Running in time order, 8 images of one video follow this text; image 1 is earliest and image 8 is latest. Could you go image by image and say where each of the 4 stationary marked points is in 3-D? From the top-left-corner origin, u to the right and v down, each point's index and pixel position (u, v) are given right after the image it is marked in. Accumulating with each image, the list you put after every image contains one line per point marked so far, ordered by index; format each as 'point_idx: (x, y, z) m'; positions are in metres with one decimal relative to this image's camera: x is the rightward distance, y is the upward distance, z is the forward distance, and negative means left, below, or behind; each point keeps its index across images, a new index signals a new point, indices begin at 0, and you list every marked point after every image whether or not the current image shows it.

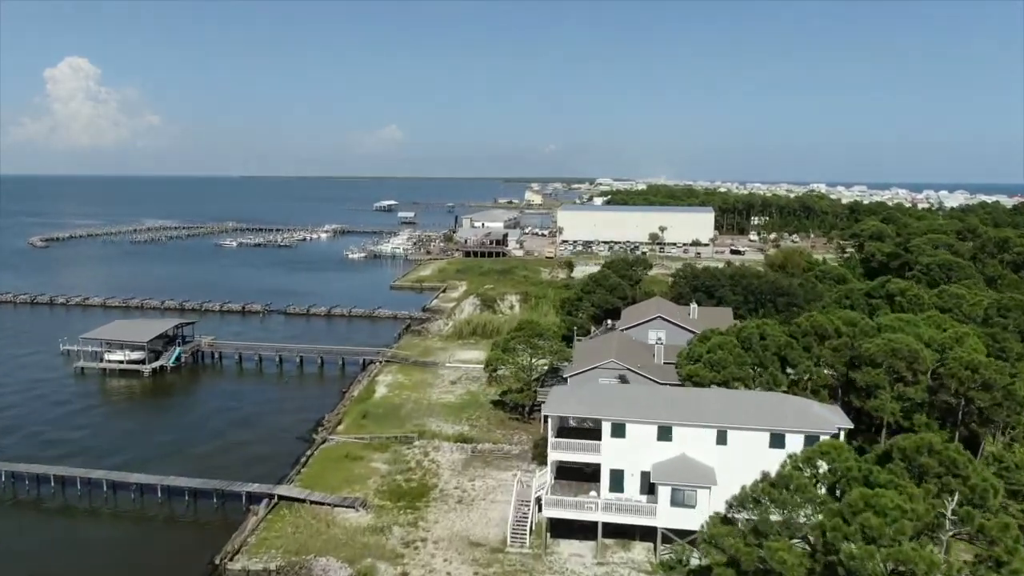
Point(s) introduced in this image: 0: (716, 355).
0: (+4.7, -1.6, +15.3) m
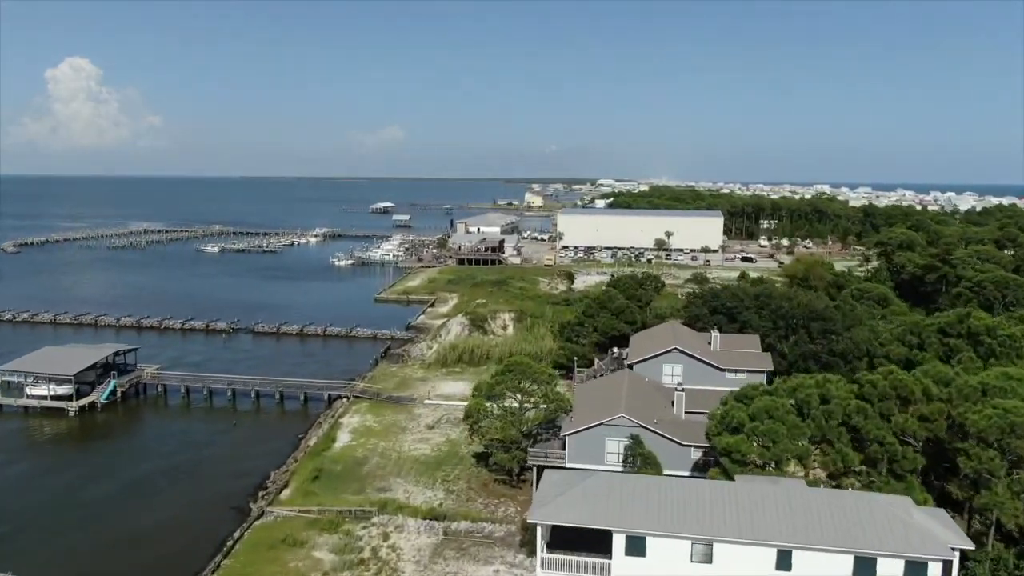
0: (+4.4, -2.4, +11.5) m
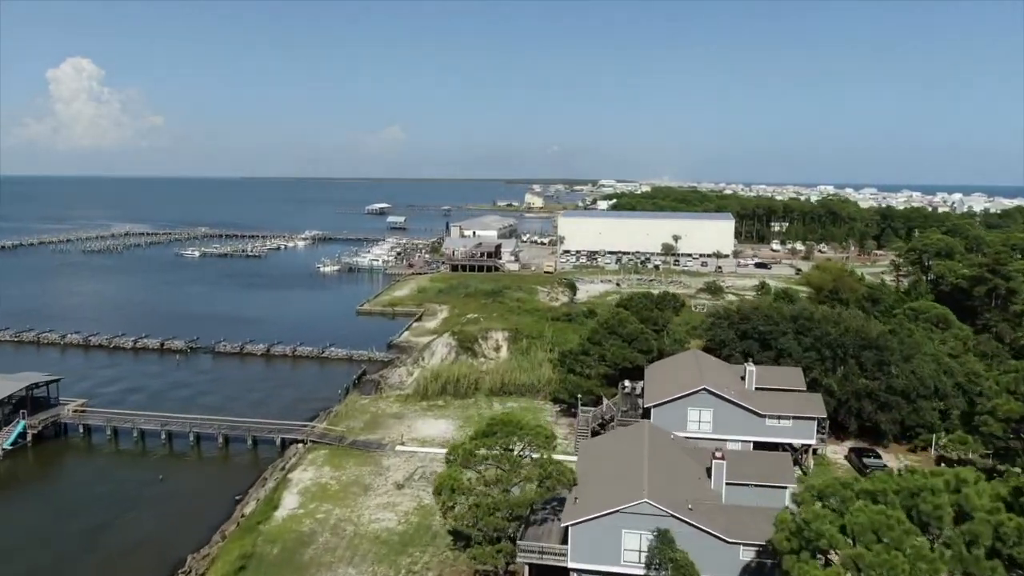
0: (+4.1, -3.0, +7.5) m
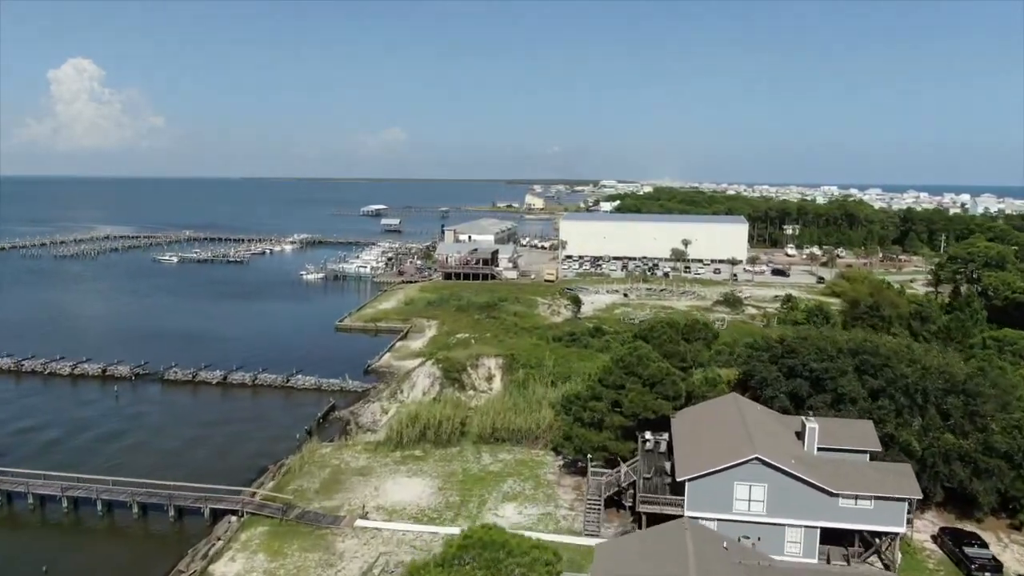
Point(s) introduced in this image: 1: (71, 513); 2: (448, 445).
0: (+3.9, -3.7, +3.5) m
1: (-10.6, -5.4, +16.0) m
2: (-1.8, -4.5, +18.7) m
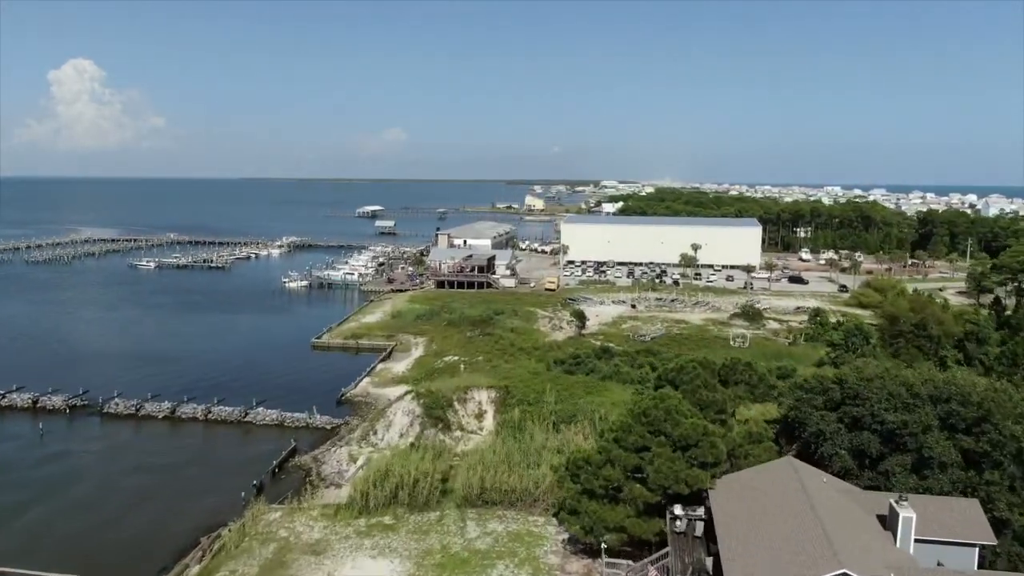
0: (+3.7, -4.3, -0.1) m
1: (-10.8, -6.0, +12.5) m
2: (-2.0, -5.1, +15.2) m
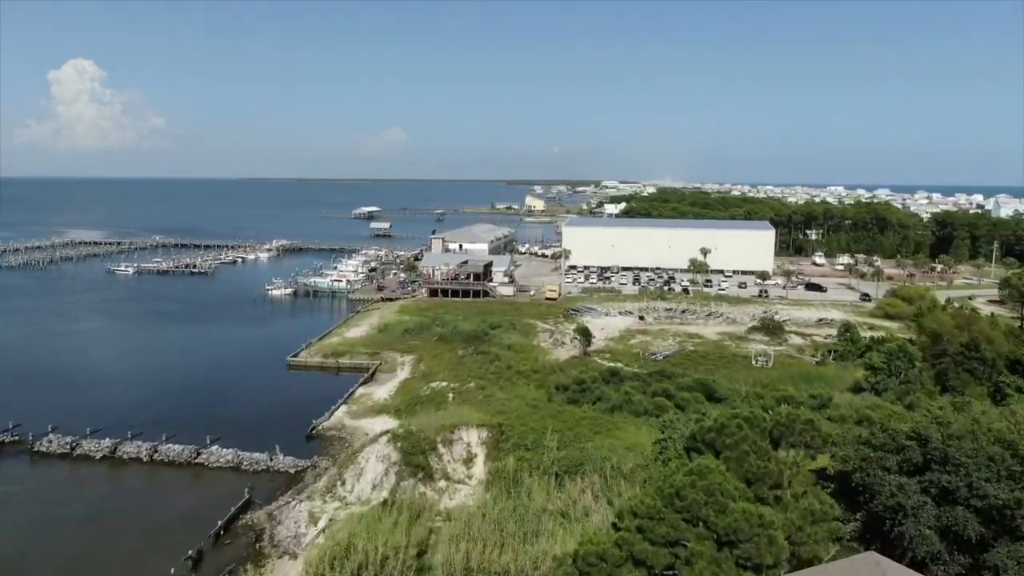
0: (+3.5, -4.8, -3.2) m
1: (-10.9, -6.6, +9.4) m
2: (-2.1, -5.6, +12.1) m
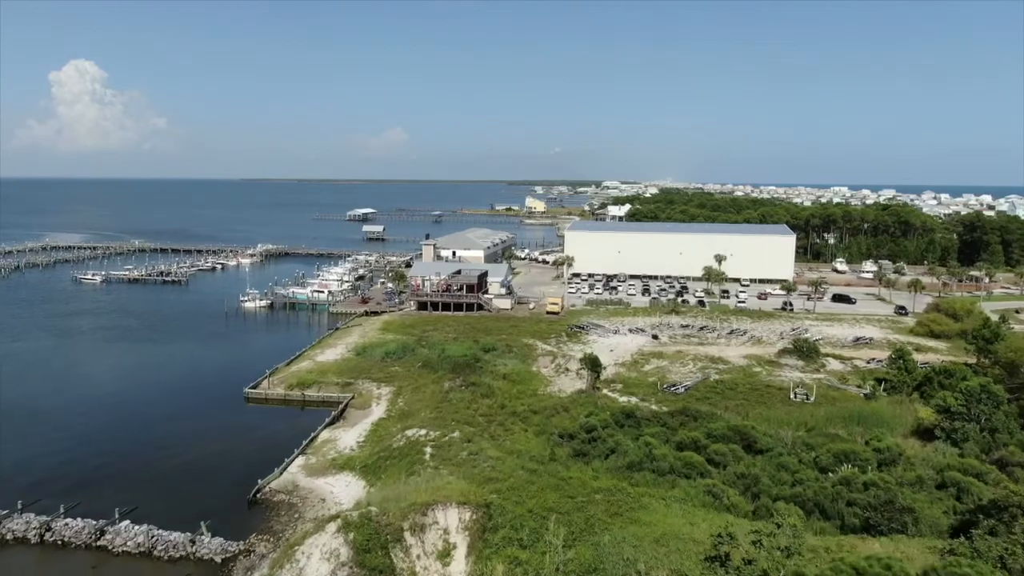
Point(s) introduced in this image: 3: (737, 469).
0: (+3.3, -5.5, -7.3) m
1: (-11.1, -7.3, +5.3) m
2: (-2.3, -6.3, +8.0) m
3: (+5.6, -4.5, +16.4) m
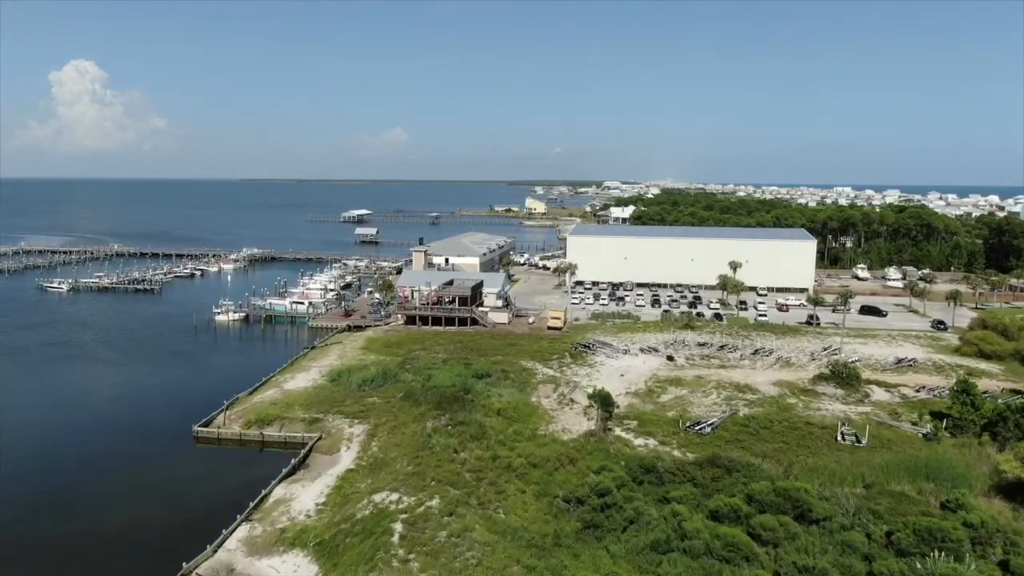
0: (+3.2, -6.2, -10.9) m
1: (-11.3, -7.9, +1.7) m
2: (-2.4, -7.0, +4.4) m
3: (+5.4, -5.2, +12.8) m
